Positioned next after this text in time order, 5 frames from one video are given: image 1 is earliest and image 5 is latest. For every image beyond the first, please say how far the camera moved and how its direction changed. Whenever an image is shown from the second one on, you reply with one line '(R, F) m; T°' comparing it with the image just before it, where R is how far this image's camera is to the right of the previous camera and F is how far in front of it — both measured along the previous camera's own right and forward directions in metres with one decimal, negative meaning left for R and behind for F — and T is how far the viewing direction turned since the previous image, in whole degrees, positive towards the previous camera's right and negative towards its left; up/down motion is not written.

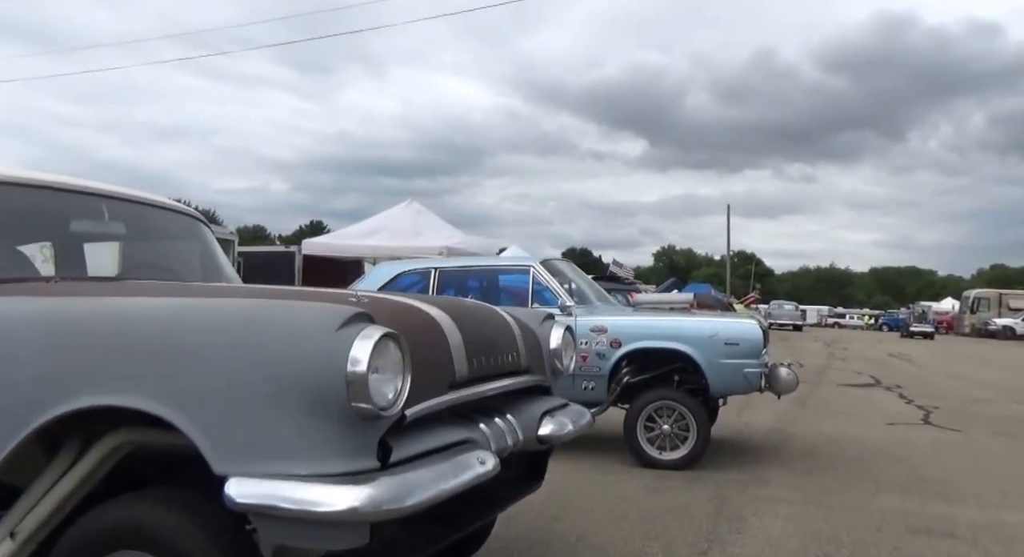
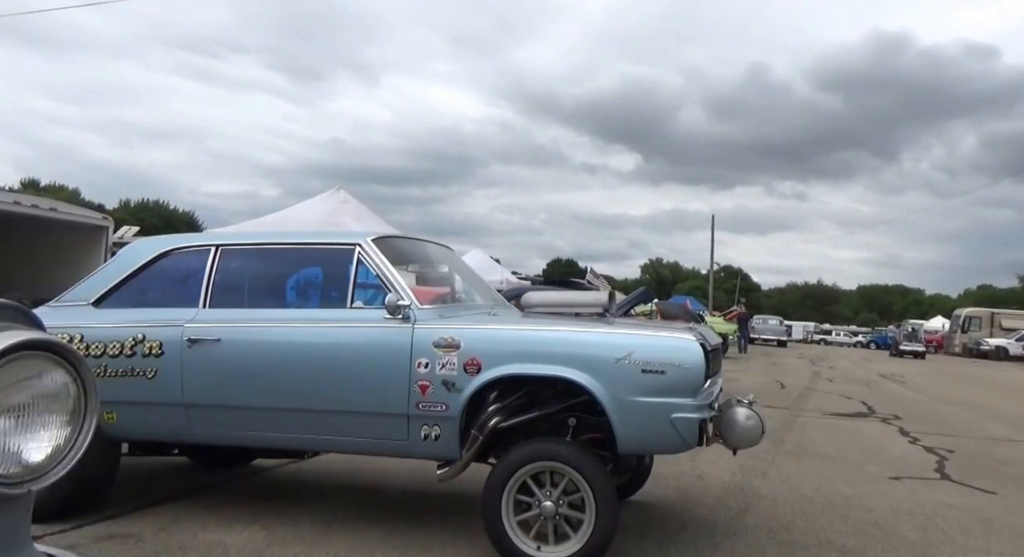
(+1.1, +2.6) m; +1°
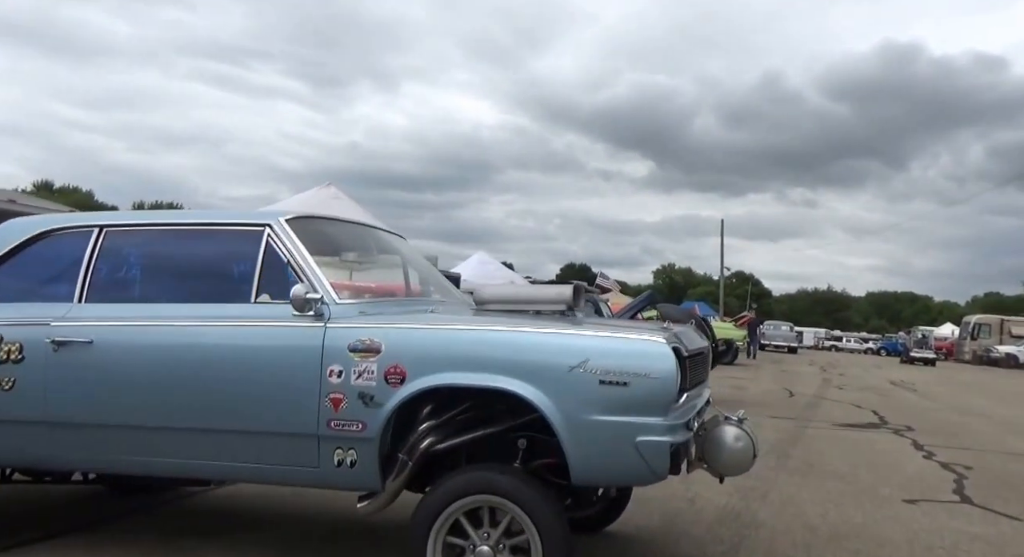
(+0.4, +0.8) m; -1°
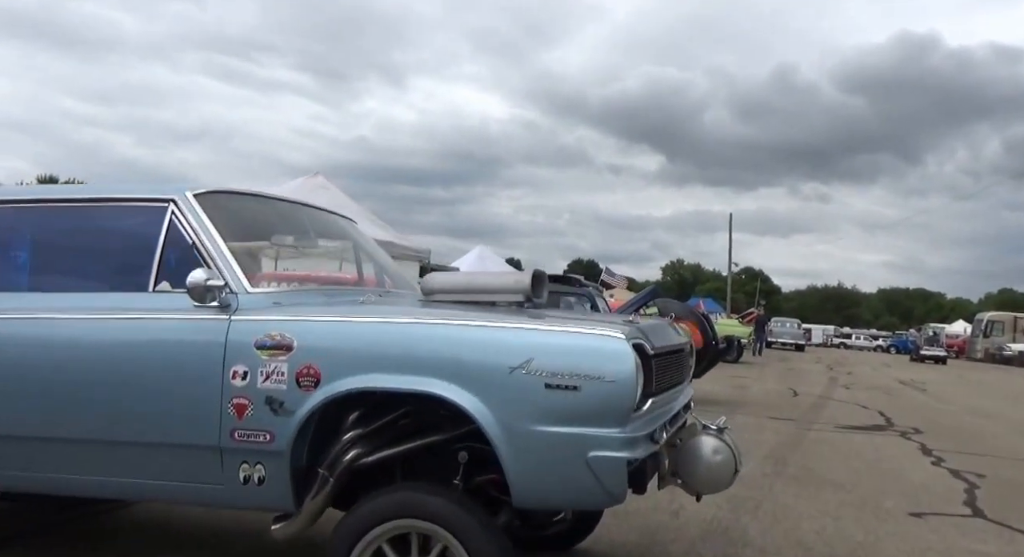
(+0.3, +0.6) m; -1°
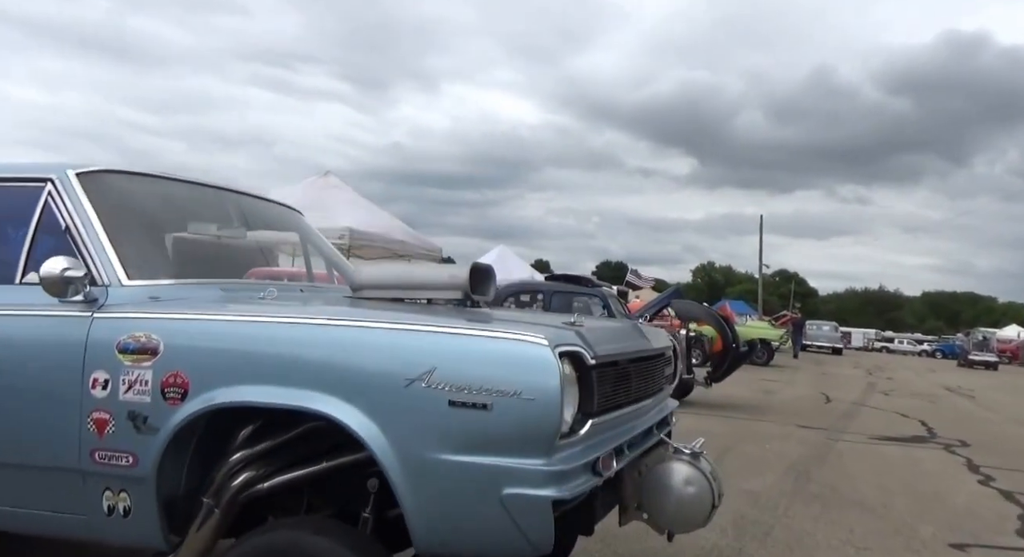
(+0.4, +0.6) m; -2°
